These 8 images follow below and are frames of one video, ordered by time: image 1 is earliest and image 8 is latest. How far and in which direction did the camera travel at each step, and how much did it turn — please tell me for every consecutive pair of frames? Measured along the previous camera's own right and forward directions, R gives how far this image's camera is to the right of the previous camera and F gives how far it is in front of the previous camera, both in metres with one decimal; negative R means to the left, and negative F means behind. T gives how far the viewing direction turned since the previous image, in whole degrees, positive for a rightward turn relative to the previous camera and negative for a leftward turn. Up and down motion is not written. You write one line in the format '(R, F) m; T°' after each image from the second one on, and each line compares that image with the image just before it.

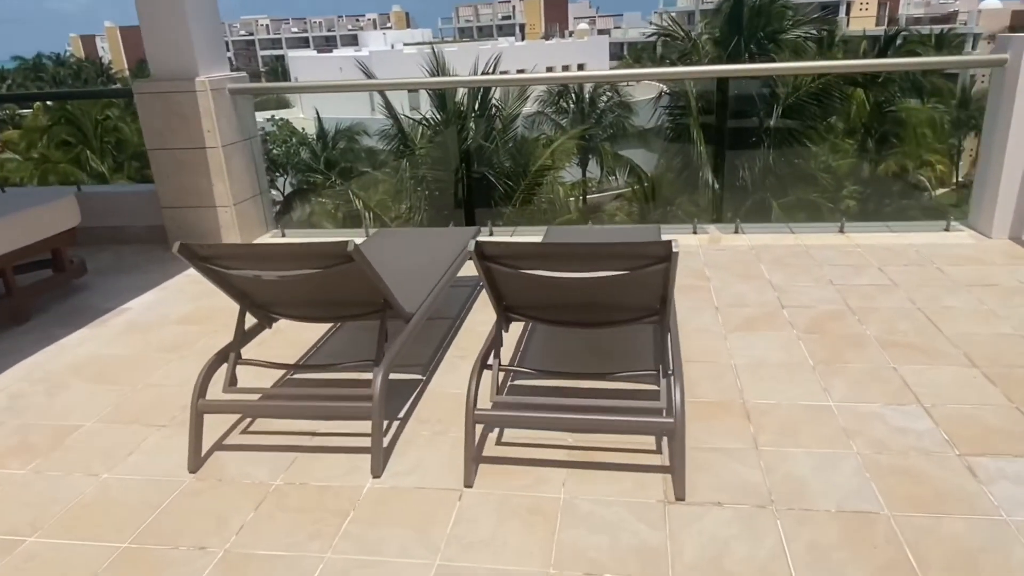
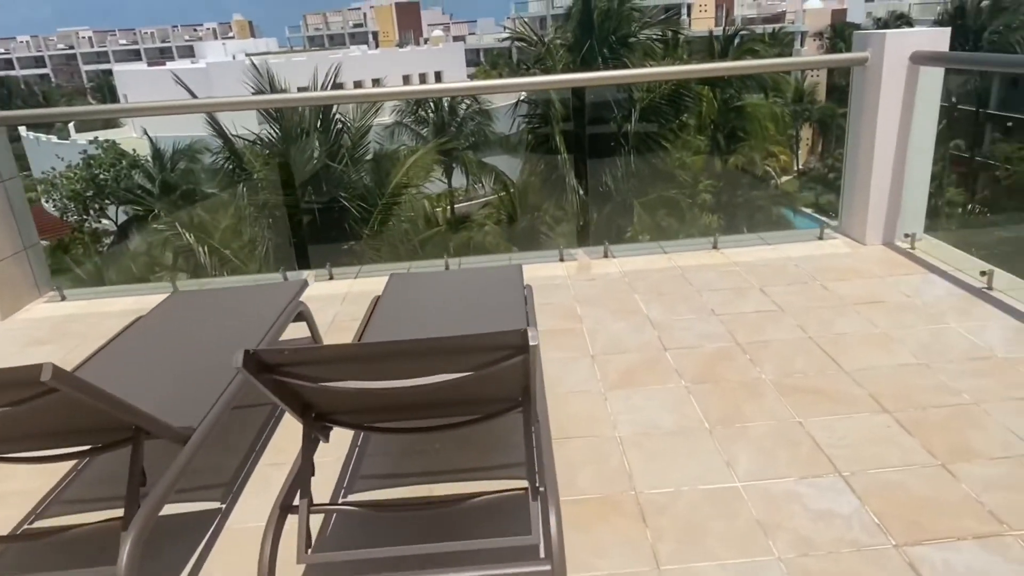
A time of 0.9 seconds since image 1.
(+0.2, +0.5) m; +10°
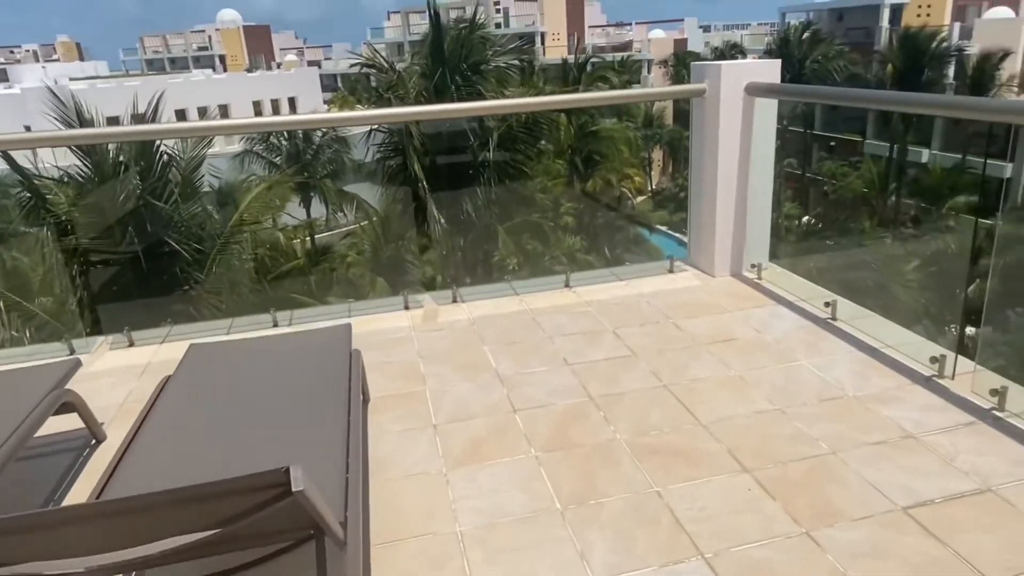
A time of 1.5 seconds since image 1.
(+0.2, +0.3) m; +10°
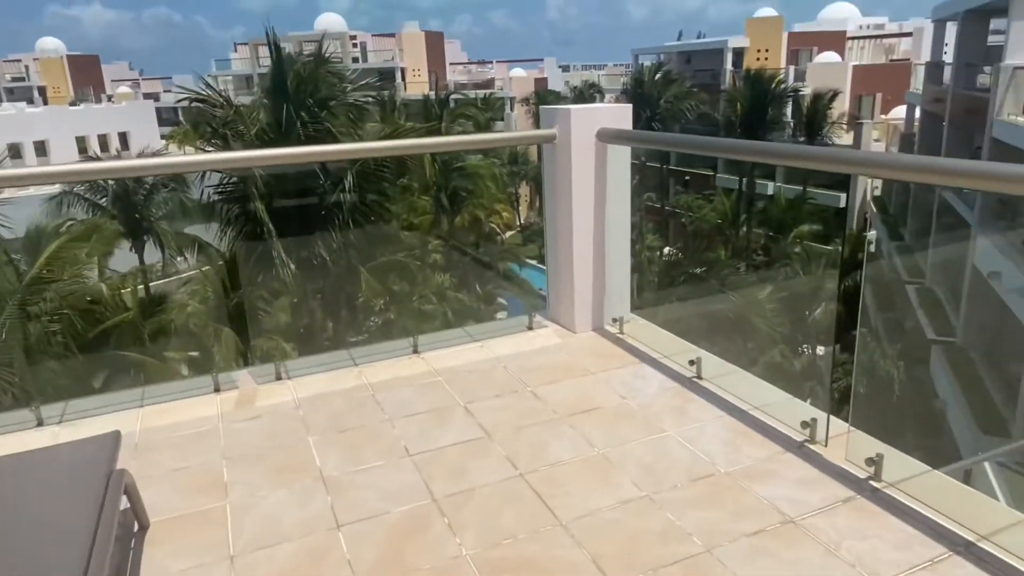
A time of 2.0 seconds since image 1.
(+0.2, +0.4) m; +10°
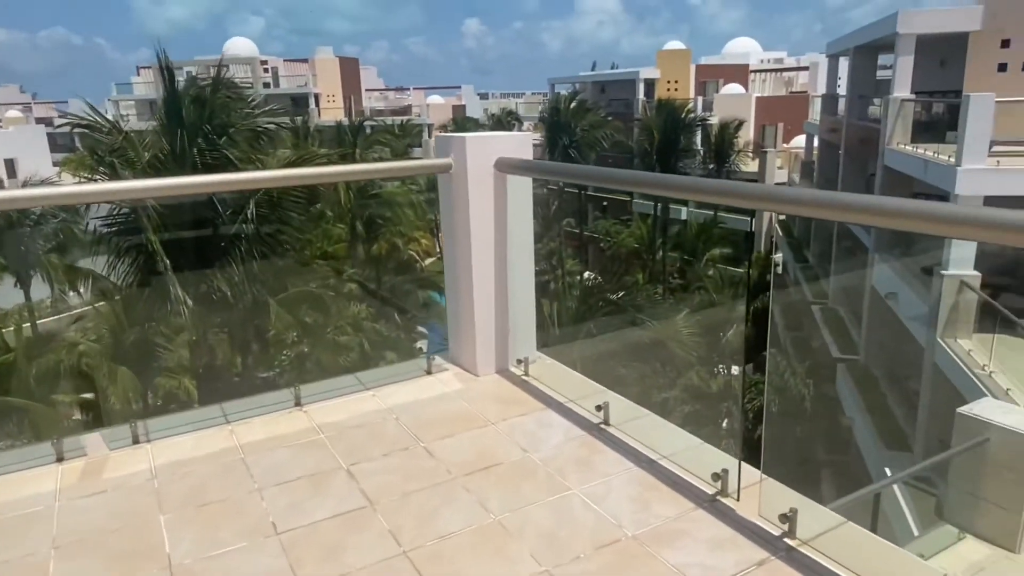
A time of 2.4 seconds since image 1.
(+0.1, +0.2) m; +6°
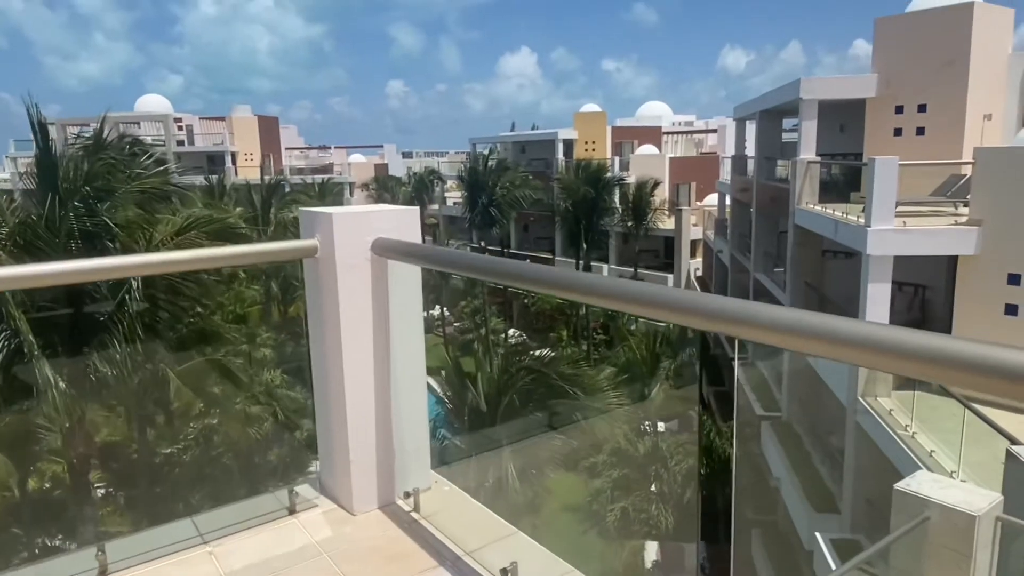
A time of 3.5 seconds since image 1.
(+0.1, +0.6) m; +6°
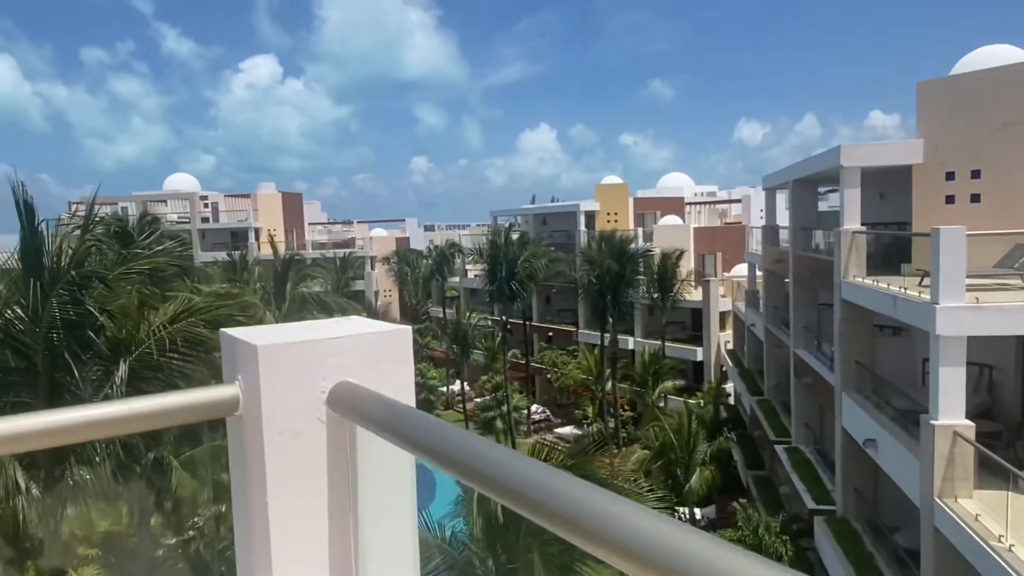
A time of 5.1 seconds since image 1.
(-0.1, +0.9) m; -2°
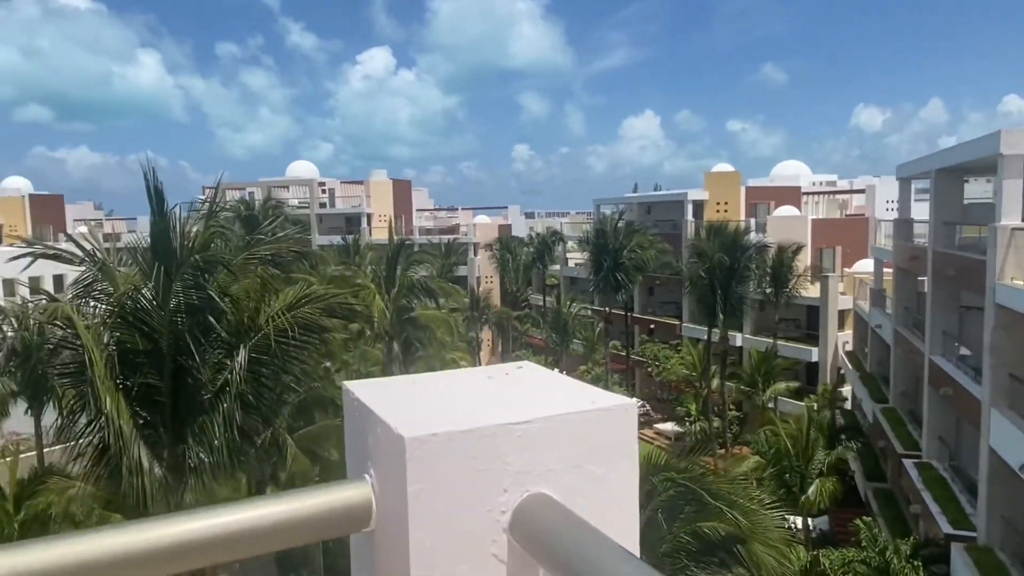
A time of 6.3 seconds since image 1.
(-0.2, +0.4) m; -8°
